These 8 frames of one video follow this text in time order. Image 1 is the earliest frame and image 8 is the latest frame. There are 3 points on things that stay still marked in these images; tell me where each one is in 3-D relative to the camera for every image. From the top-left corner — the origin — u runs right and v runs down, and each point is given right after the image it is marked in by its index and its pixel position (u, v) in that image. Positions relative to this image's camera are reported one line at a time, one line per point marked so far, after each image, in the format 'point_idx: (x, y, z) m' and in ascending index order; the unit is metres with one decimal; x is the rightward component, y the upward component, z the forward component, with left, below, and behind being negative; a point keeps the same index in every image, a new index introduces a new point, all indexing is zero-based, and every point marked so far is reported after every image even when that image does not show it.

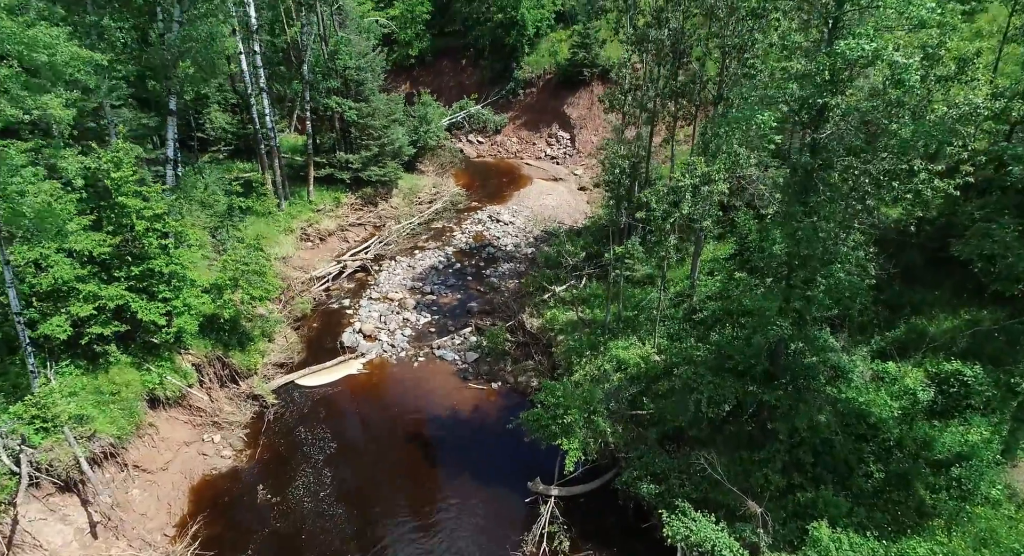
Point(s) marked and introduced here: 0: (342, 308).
0: (-6.4, -1.1, +19.8) m
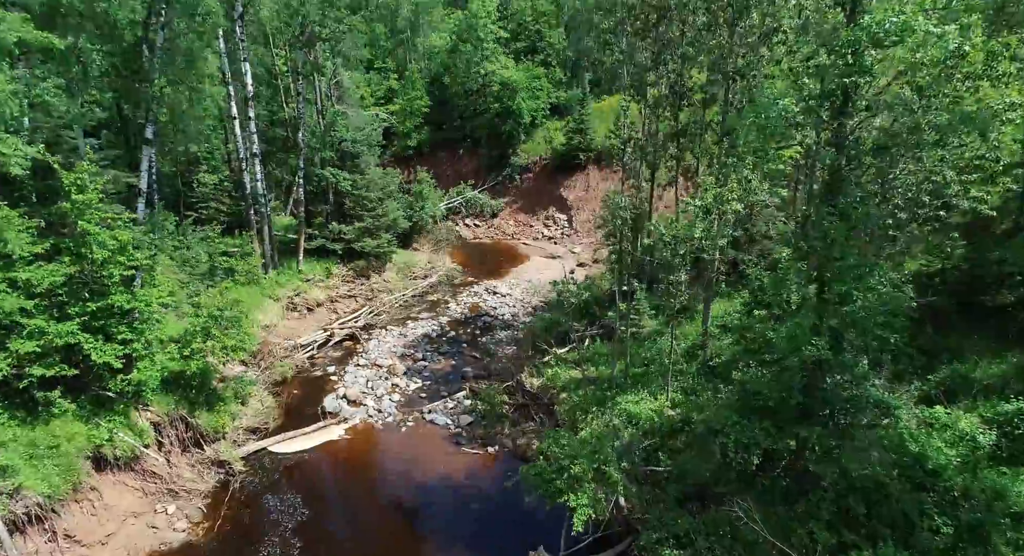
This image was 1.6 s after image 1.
0: (-6.5, -3.4, +18.4) m
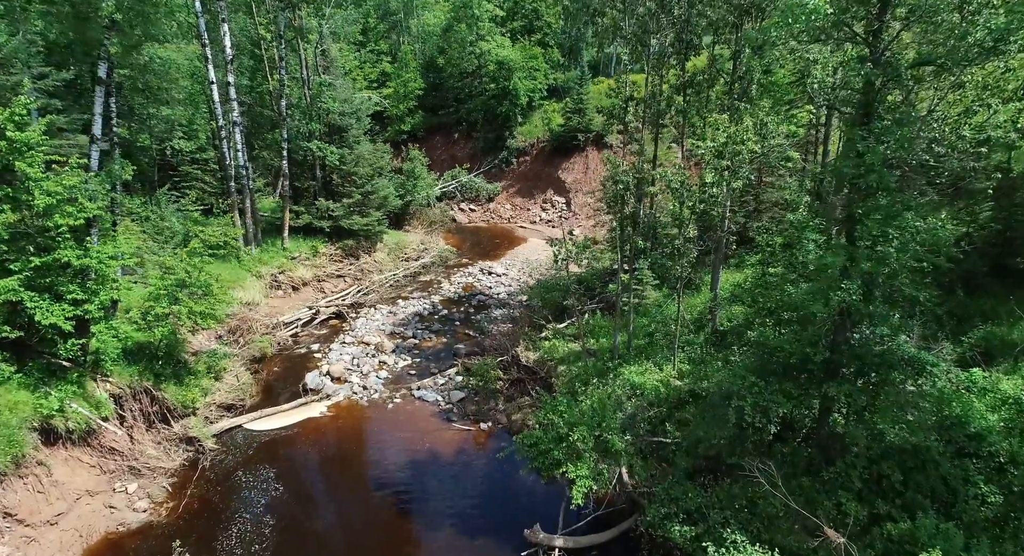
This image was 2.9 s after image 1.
0: (-6.6, -2.5, +17.4) m
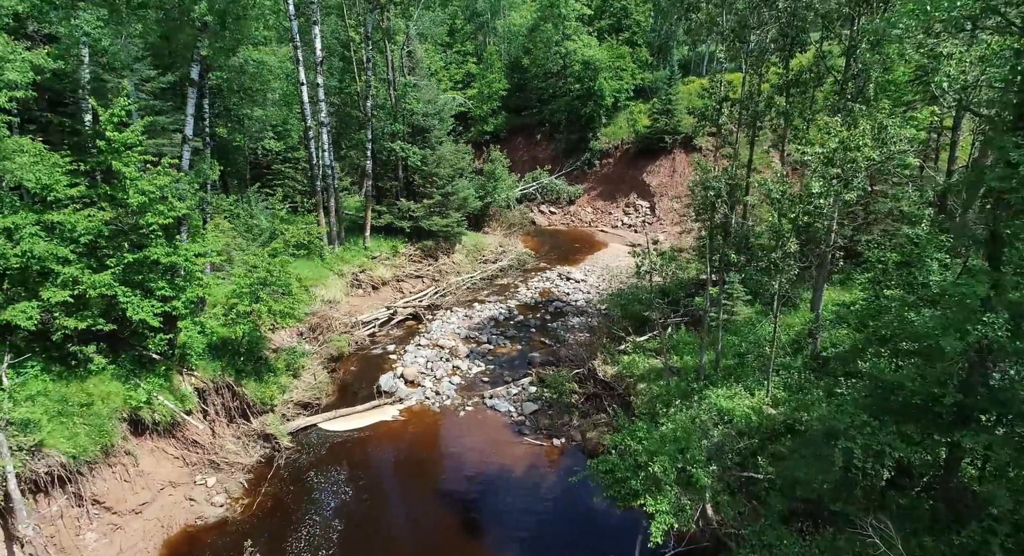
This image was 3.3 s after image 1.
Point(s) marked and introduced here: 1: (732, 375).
0: (-4.2, -2.5, +17.5) m
1: (+5.5, -2.4, +13.2) m
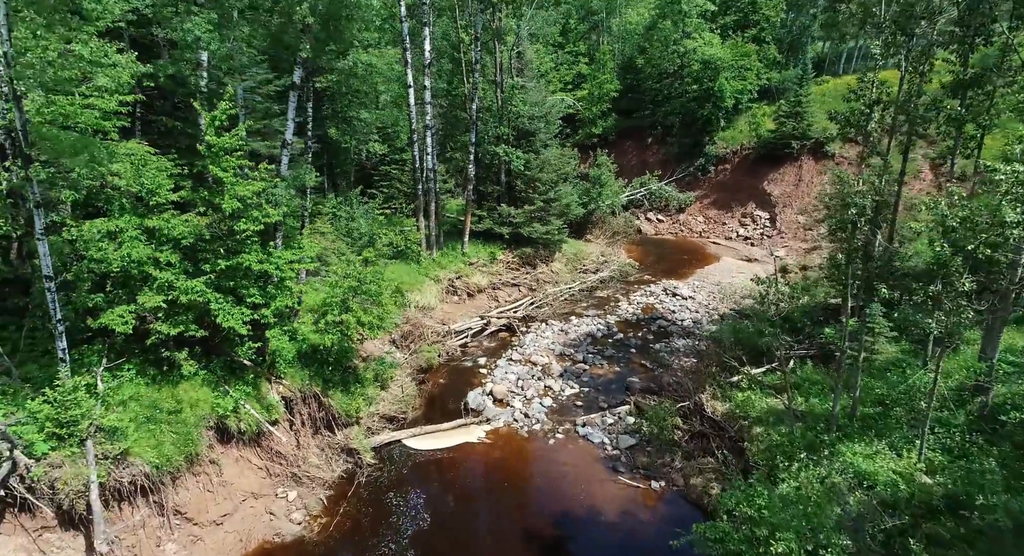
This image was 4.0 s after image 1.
0: (-1.2, -2.8, +16.7) m
1: (+7.6, -3.1, +10.8) m
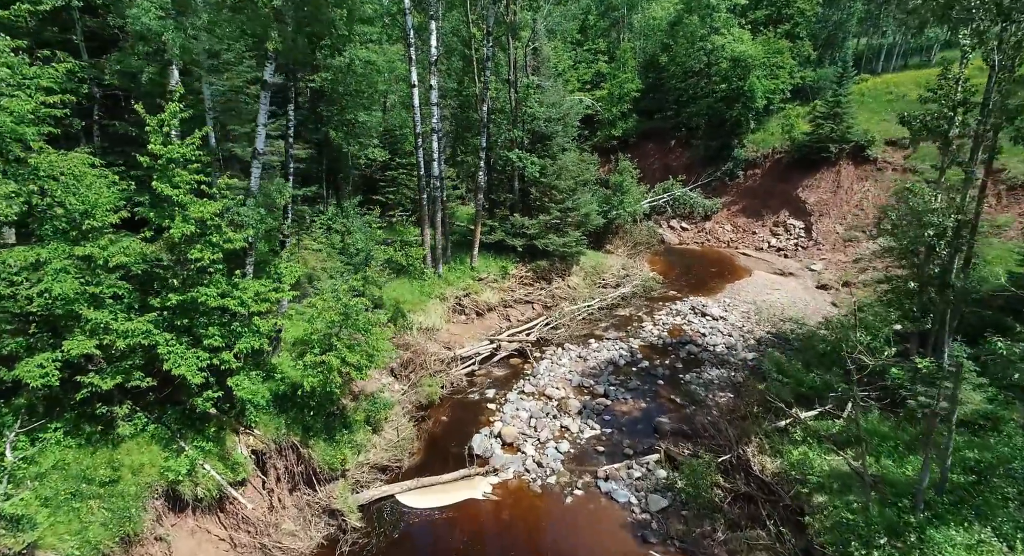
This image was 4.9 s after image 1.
0: (-0.8, -3.4, +14.9) m
1: (+7.7, -3.8, +8.7) m
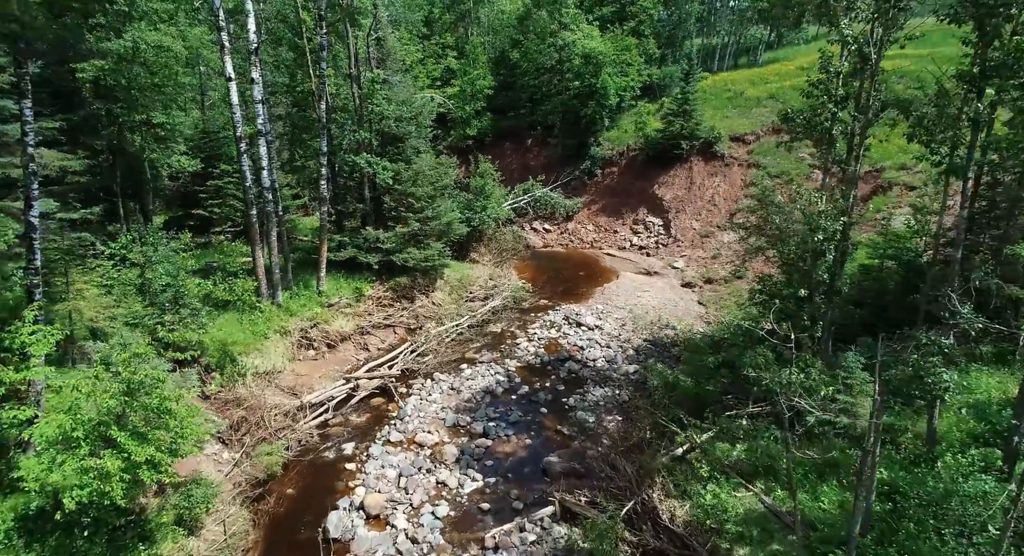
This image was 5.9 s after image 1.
0: (-3.9, -4.2, +12.1) m
1: (+5.9, -3.9, +8.2) m
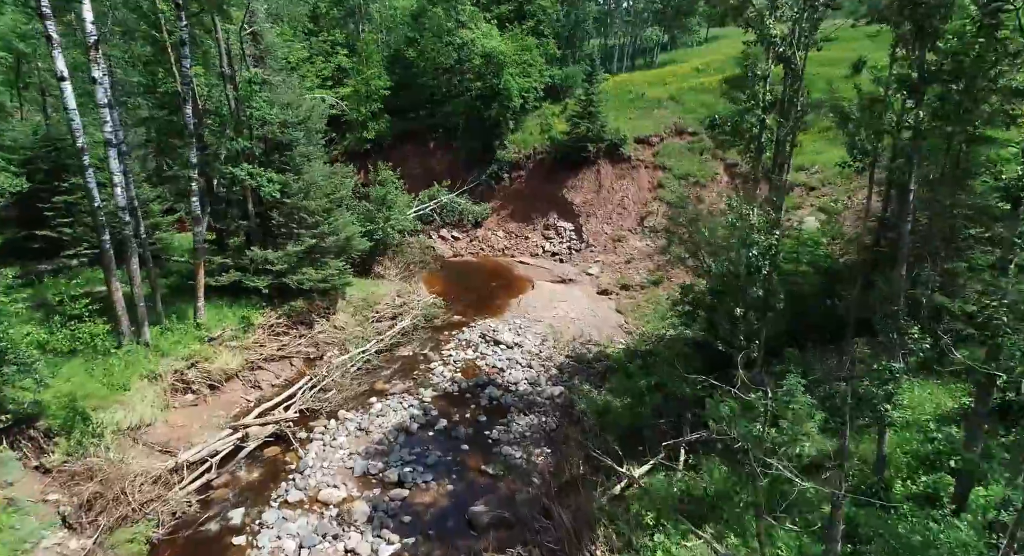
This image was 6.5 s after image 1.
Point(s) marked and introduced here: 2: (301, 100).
0: (-5.5, -5.0, +10.0) m
1: (+4.8, -4.2, +7.8) m
2: (-7.5, +6.2, +18.5) m
